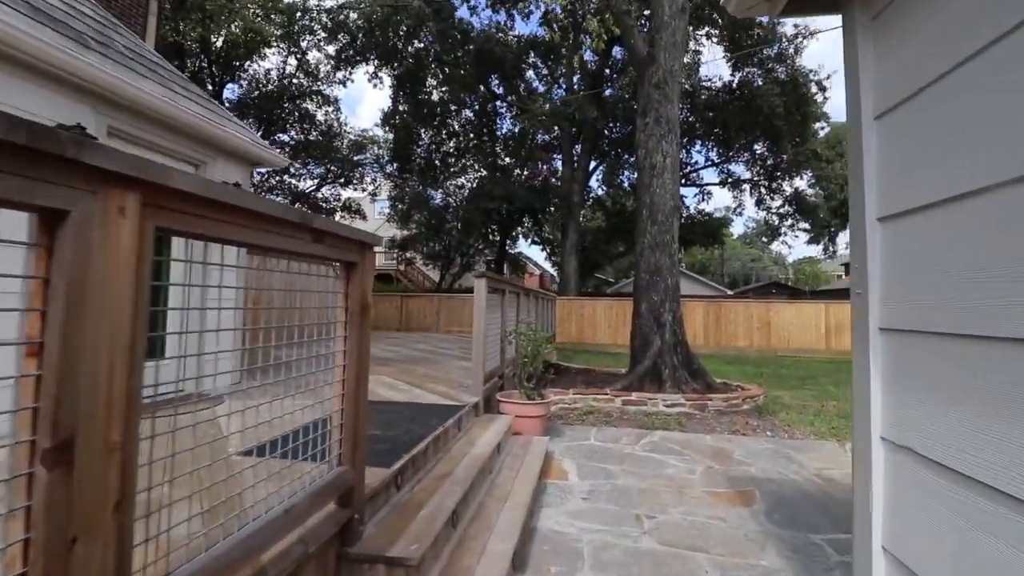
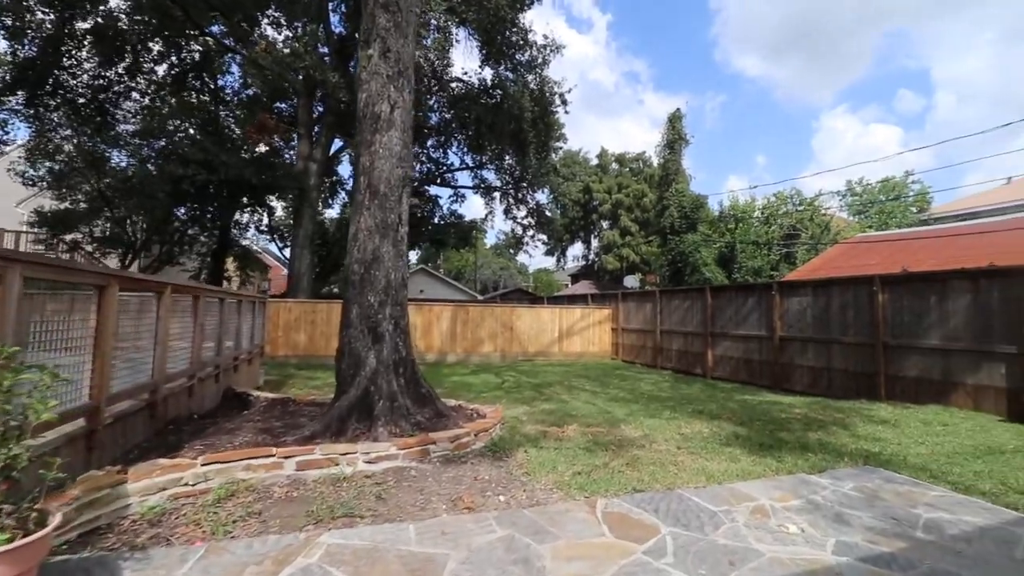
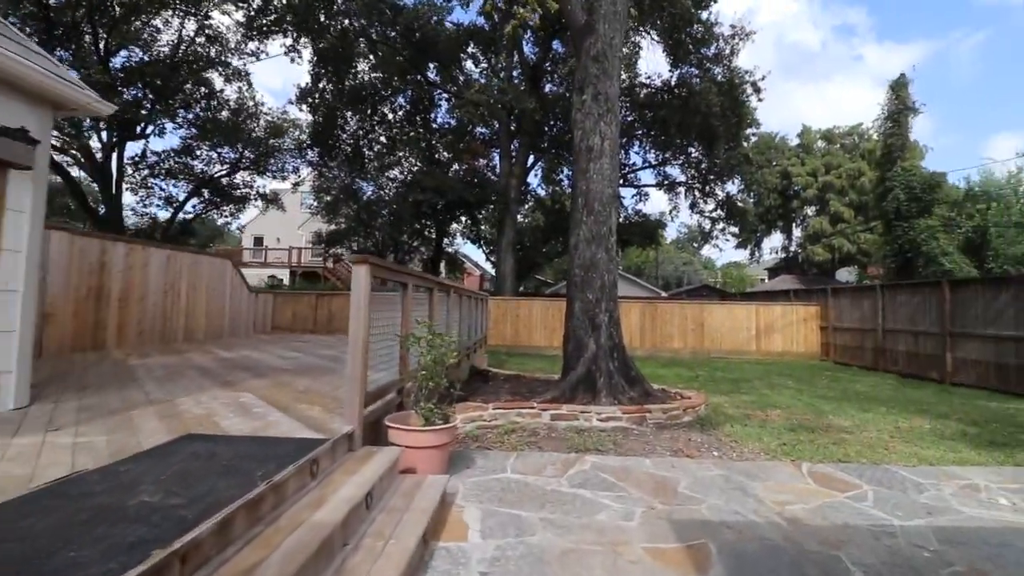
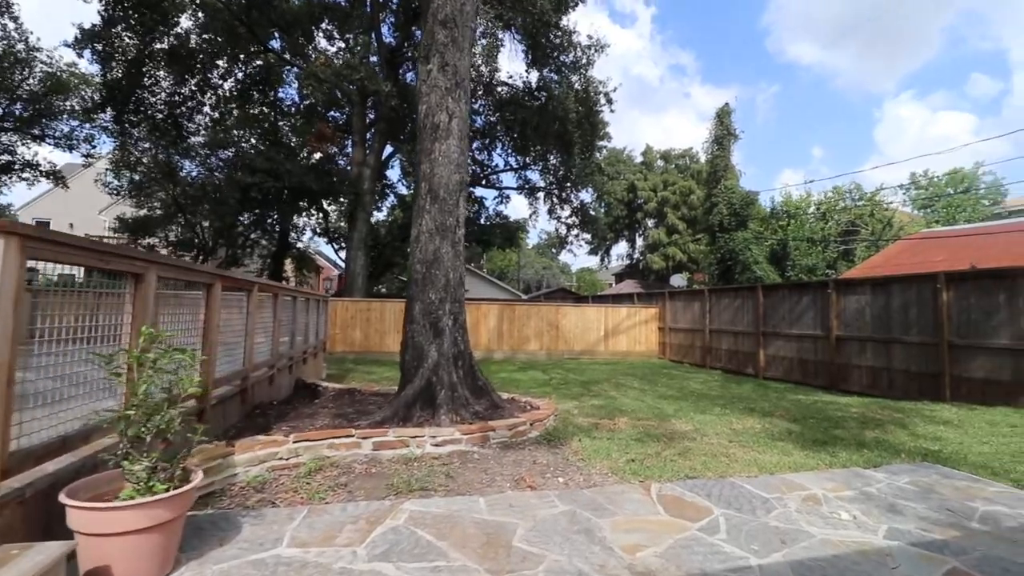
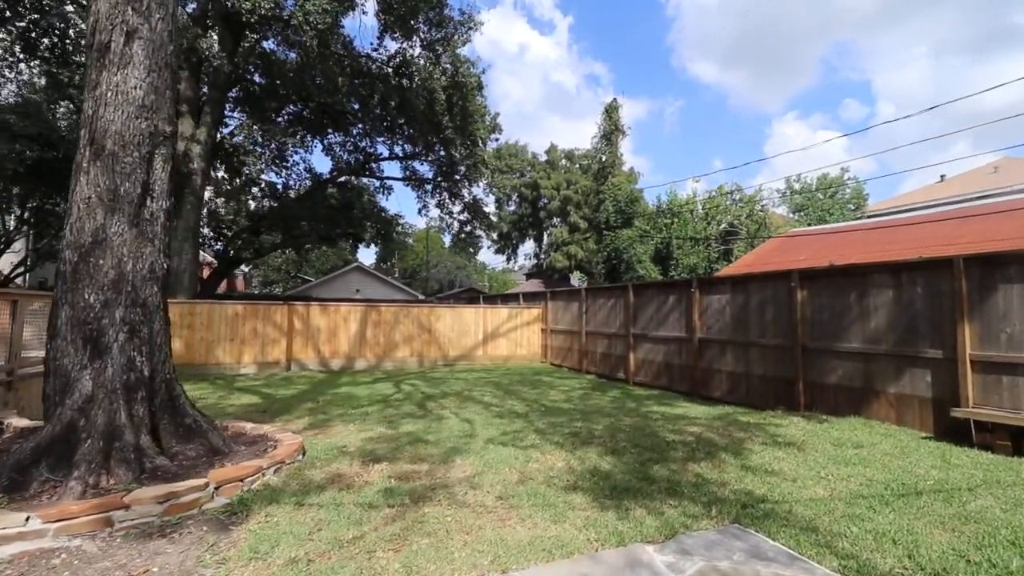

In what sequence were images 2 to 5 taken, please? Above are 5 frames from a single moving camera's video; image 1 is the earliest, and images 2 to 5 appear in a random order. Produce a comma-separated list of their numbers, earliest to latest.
3, 4, 2, 5
